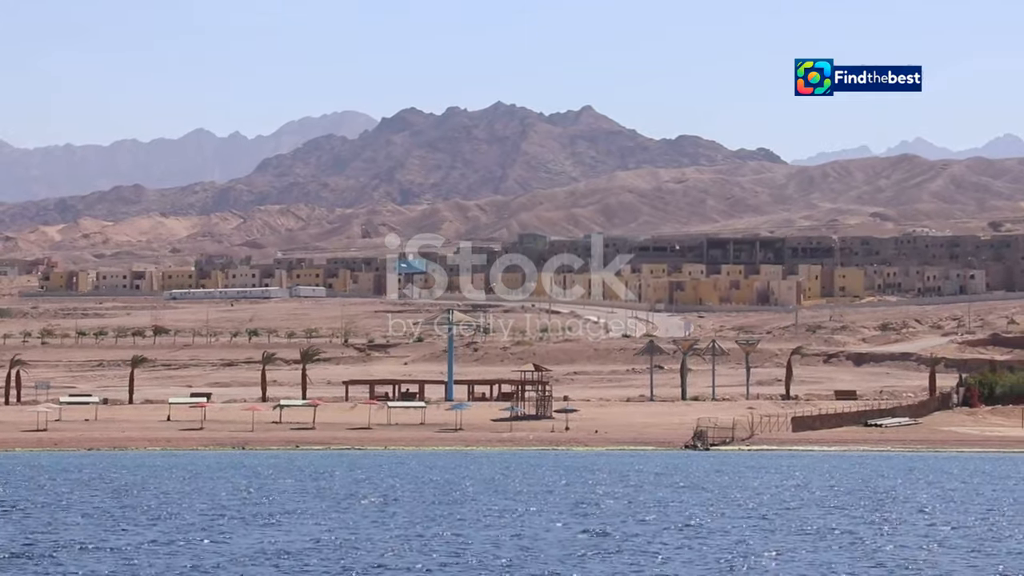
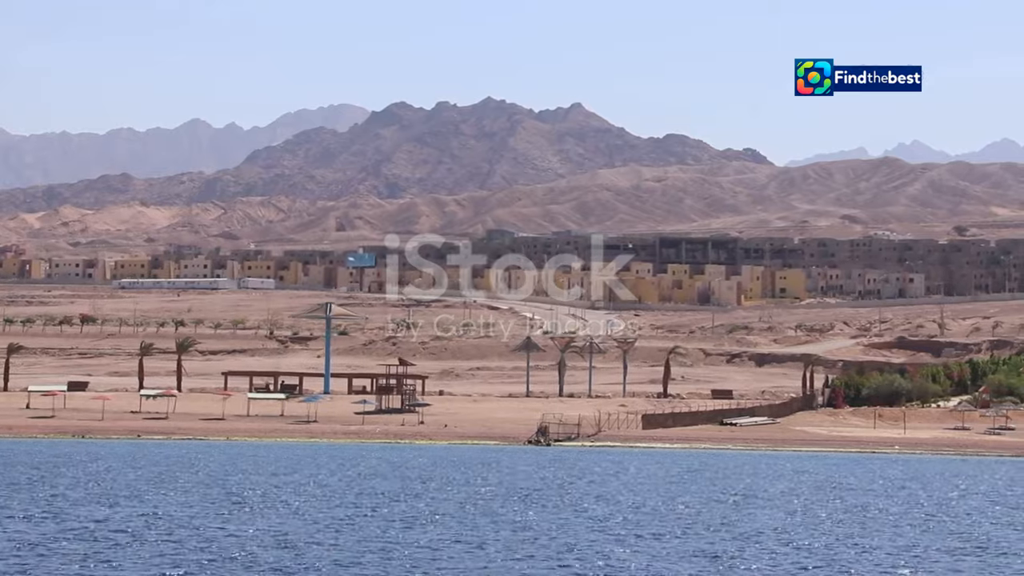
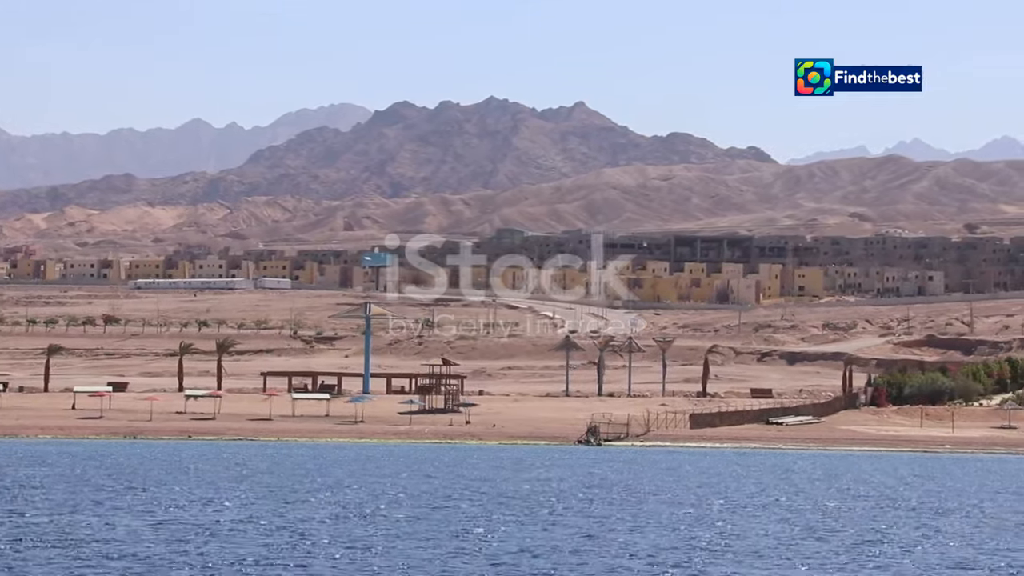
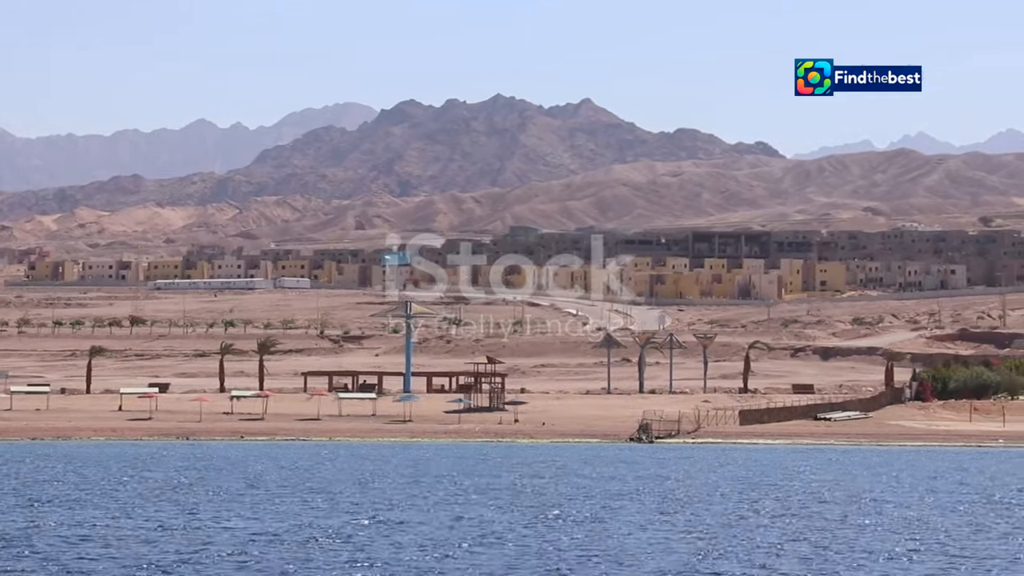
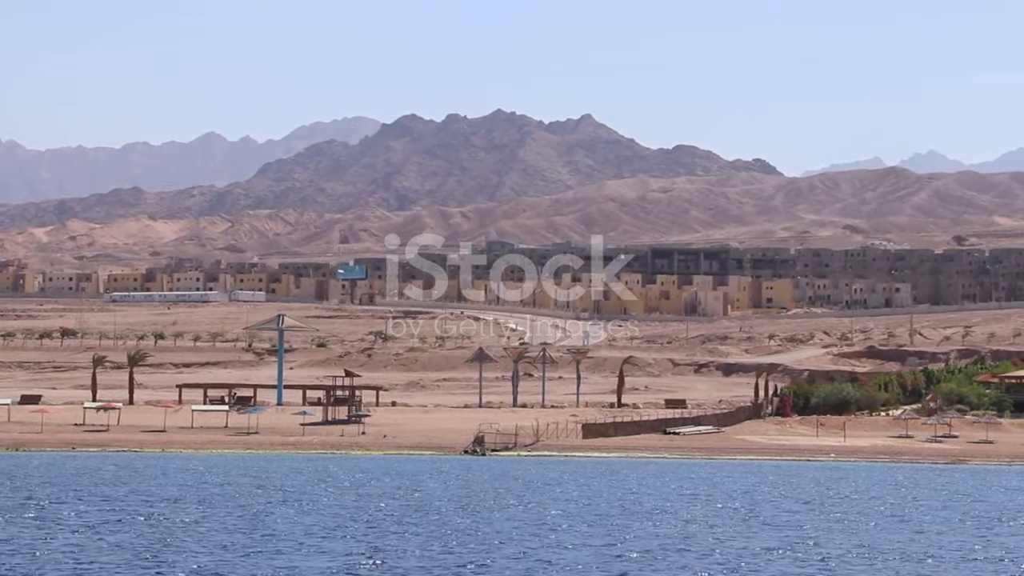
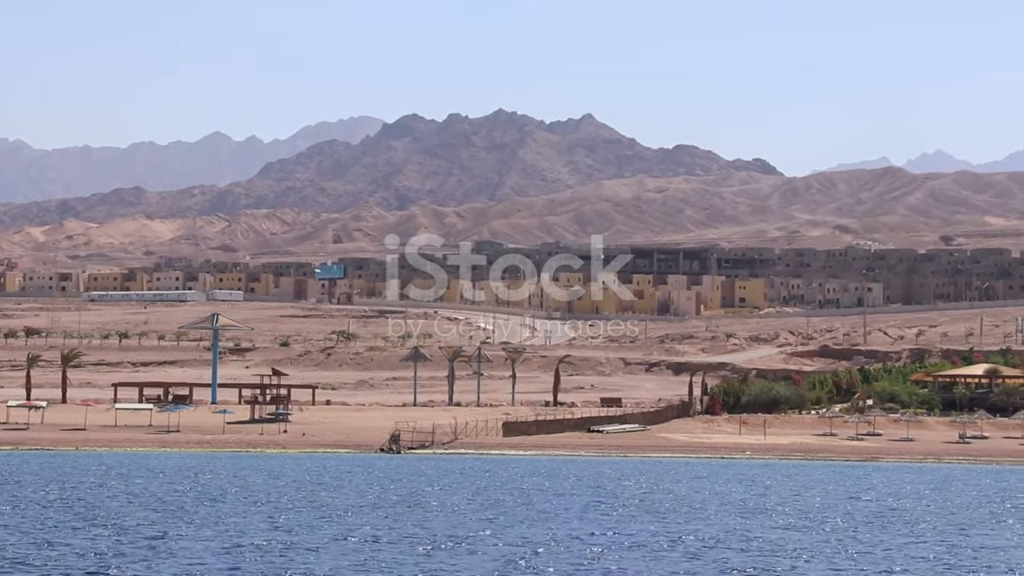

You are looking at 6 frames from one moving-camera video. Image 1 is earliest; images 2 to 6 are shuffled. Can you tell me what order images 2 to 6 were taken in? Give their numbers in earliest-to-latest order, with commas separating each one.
4, 3, 2, 5, 6
